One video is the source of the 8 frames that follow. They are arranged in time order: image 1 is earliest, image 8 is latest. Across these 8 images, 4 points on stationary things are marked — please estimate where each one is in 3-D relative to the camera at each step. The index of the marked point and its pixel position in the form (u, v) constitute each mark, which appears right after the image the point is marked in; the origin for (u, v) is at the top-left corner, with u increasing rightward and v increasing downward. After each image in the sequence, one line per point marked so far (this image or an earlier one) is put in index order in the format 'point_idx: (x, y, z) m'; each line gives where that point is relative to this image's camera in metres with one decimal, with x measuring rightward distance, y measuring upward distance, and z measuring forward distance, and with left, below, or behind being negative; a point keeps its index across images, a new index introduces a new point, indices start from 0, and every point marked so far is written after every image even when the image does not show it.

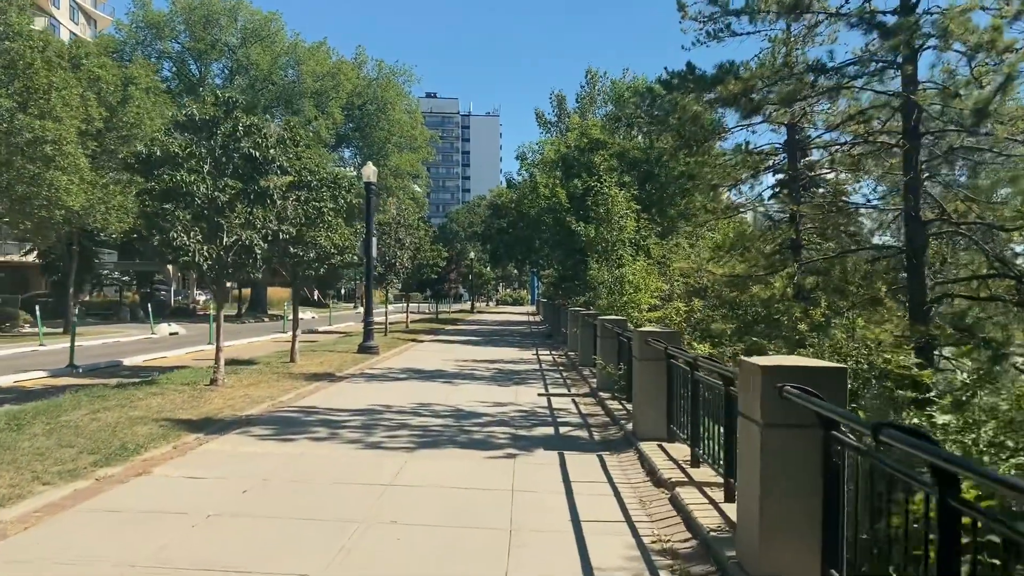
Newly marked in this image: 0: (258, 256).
0: (-4.1, +0.5, +12.9) m
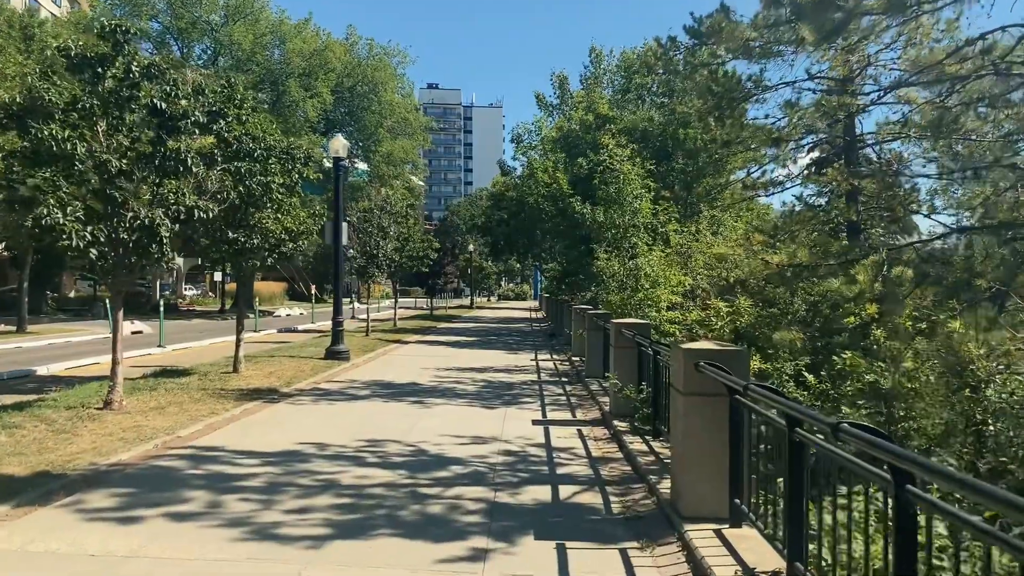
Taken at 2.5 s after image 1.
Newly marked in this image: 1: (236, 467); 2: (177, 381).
0: (-4.3, +0.6, +9.8) m
1: (-2.4, -1.6, +7.0) m
2: (-5.2, -1.5, +12.5) m
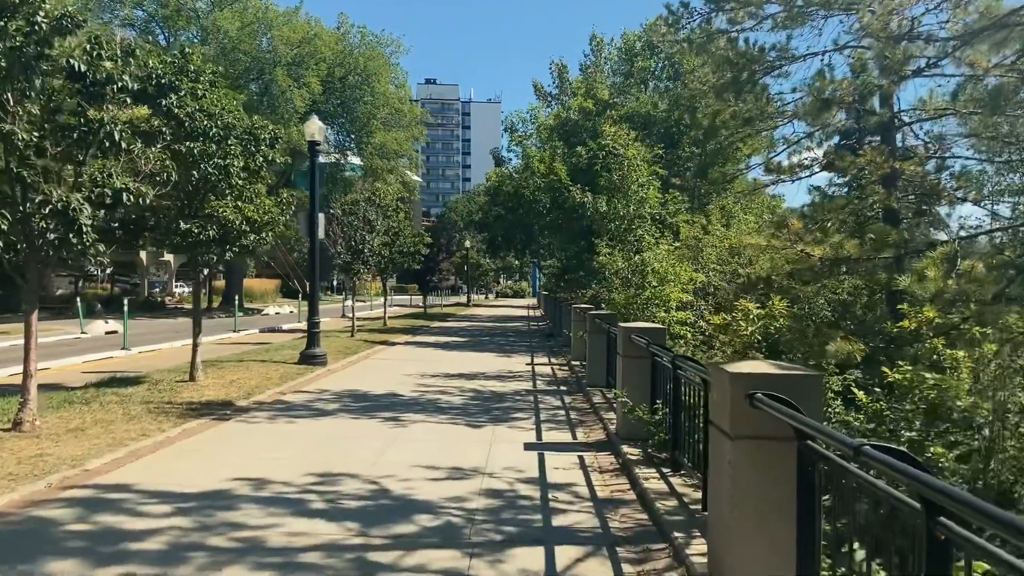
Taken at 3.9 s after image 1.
0: (-4.4, +0.6, +8.3) m
1: (-2.5, -1.5, +5.4) m
2: (-5.4, -1.4, +10.9) m
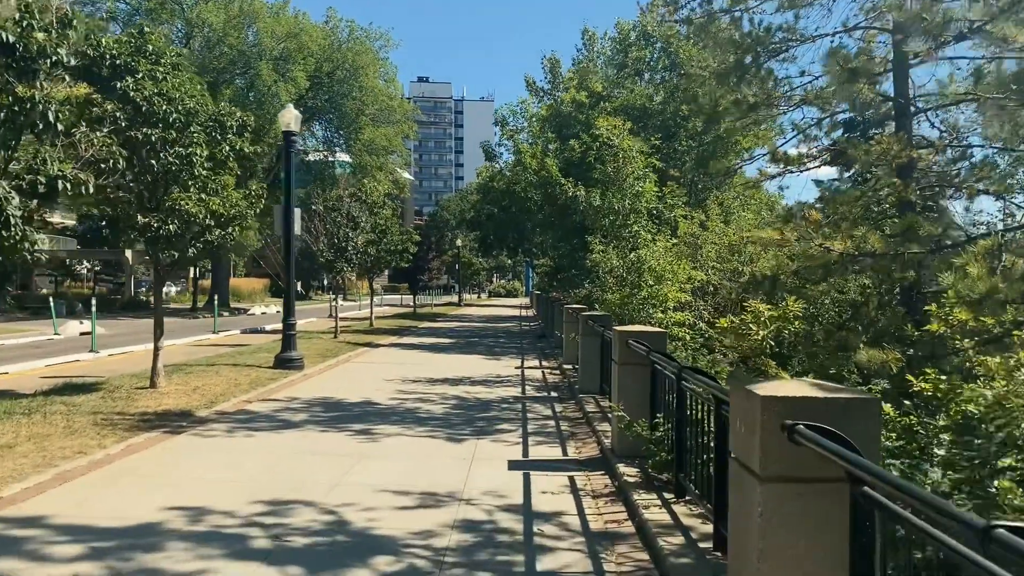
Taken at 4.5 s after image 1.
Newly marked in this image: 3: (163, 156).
0: (-4.5, +0.6, +7.3) m
1: (-2.7, -1.5, +4.5) m
2: (-5.5, -1.4, +10.0) m
3: (-4.6, +1.8, +10.6) m
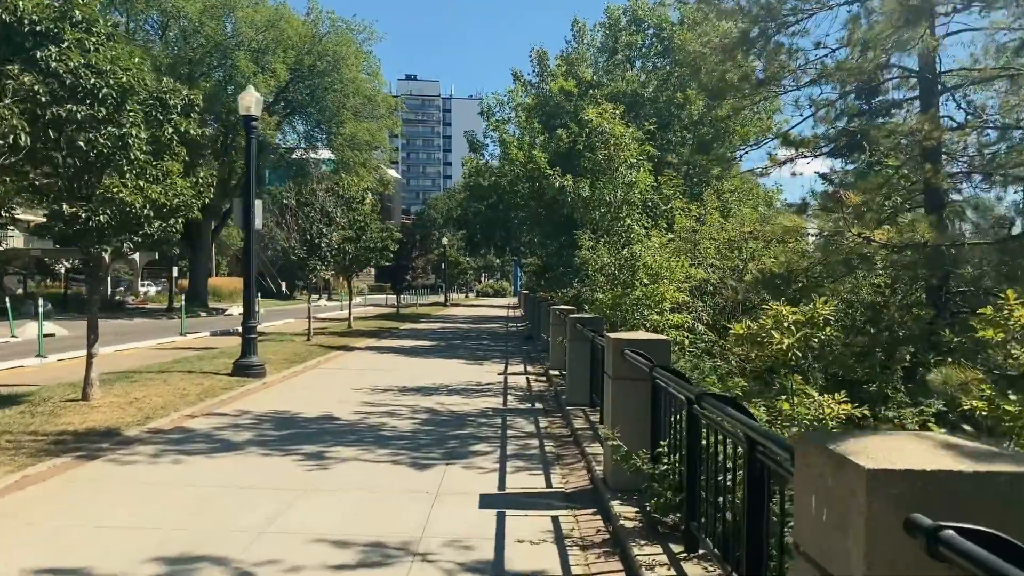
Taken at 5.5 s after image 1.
0: (-4.7, +0.6, +6.0) m
1: (-2.8, -1.5, +3.3) m
2: (-5.8, -1.4, +8.7) m
3: (-4.9, +1.8, +9.3) m
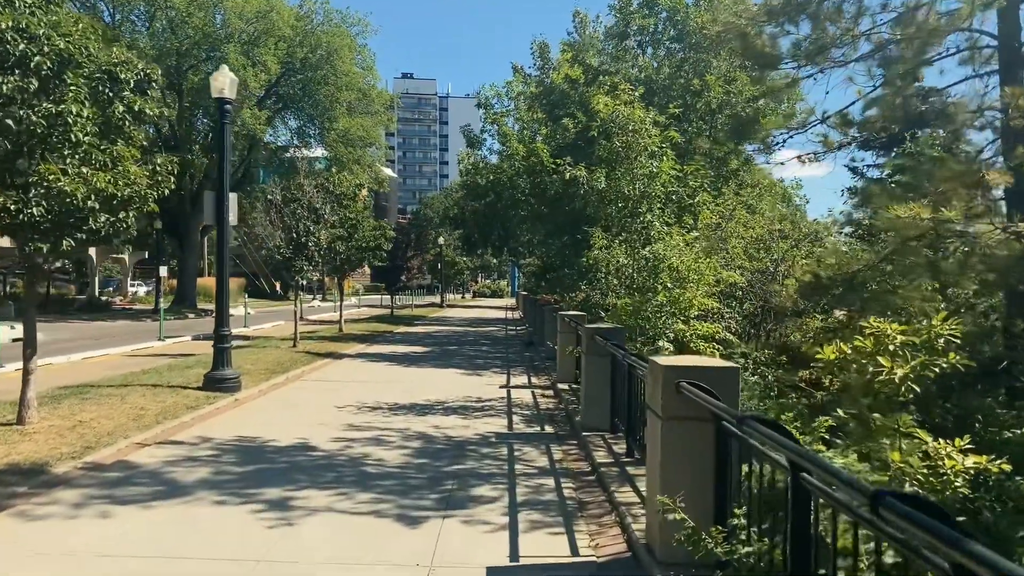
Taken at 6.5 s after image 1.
0: (-4.6, +0.6, +4.6) m
1: (-2.7, -1.6, +1.8) m
2: (-5.7, -1.5, +7.3) m
3: (-4.8, +1.7, +7.9) m
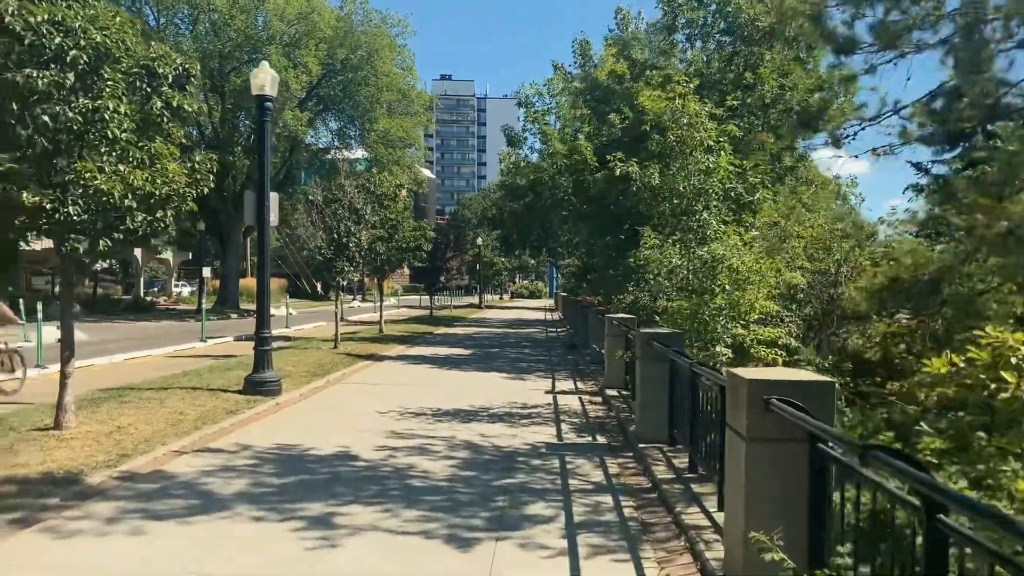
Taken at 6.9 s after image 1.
0: (-4.3, +0.5, +4.3) m
1: (-2.5, -1.6, +1.5) m
2: (-5.2, -1.5, +7.1) m
3: (-4.3, +1.7, +7.6) m
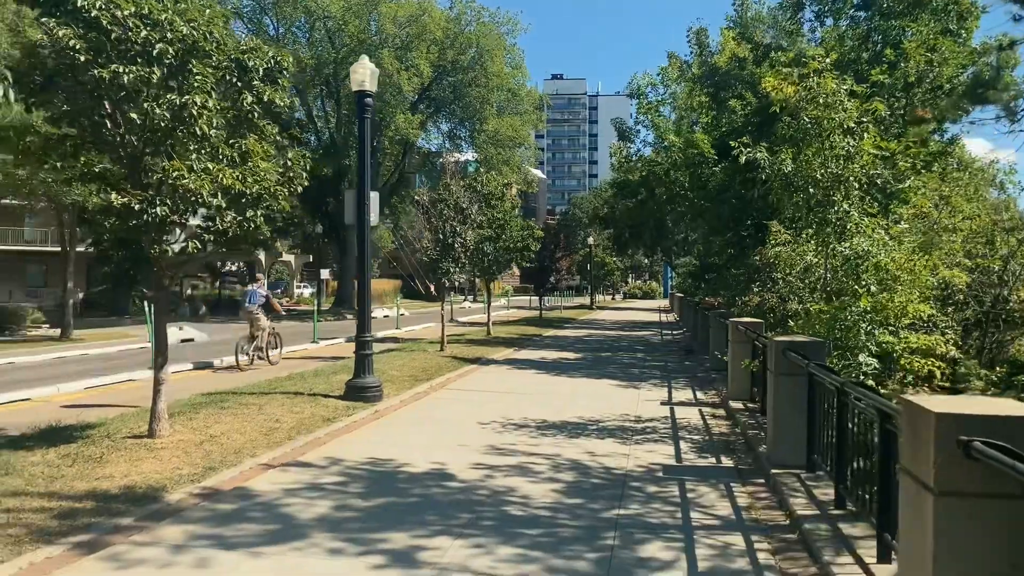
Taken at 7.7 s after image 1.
0: (-3.8, +0.5, +4.1) m
1: (-2.4, -1.6, +1.0) m
2: (-4.3, -1.5, +6.9) m
3: (-3.3, +1.7, +7.4) m
